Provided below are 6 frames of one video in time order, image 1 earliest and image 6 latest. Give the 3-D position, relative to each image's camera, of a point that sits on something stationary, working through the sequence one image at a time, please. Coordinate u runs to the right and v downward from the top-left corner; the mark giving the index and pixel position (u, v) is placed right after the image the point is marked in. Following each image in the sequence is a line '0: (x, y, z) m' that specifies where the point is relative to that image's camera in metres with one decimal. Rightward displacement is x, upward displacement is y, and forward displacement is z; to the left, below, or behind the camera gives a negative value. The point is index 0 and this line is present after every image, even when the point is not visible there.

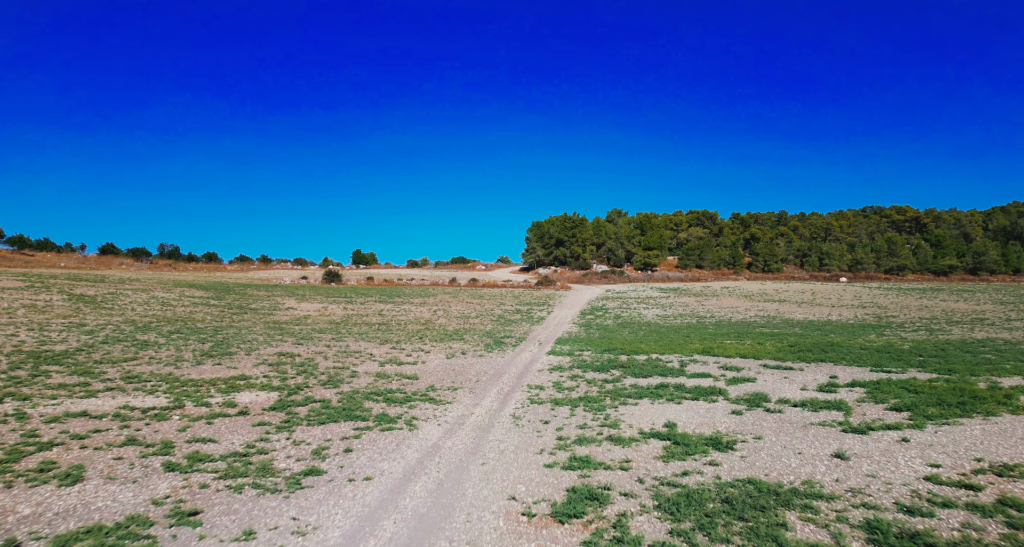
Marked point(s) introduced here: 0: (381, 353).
0: (-4.2, -2.6, +19.6) m
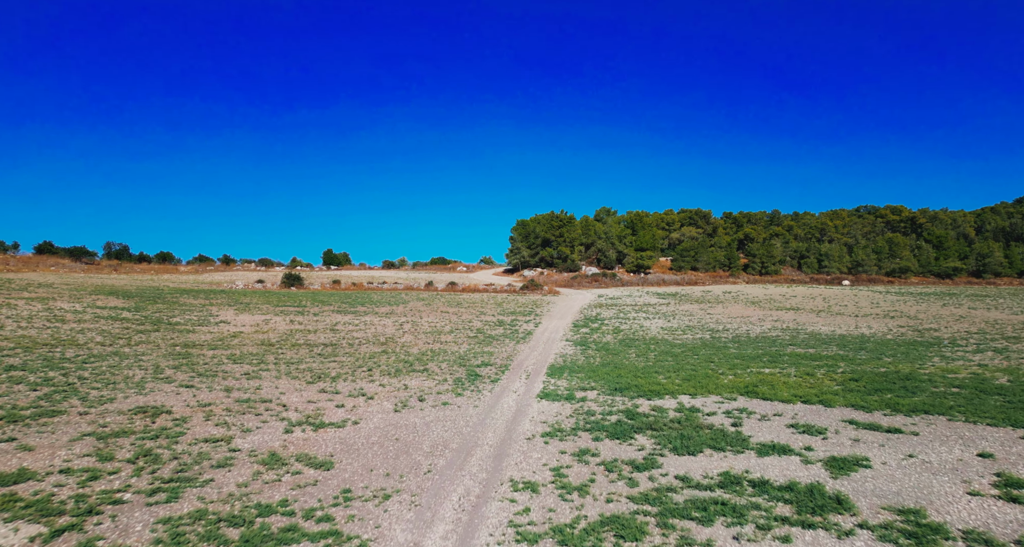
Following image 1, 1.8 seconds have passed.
0: (-4.7, -2.9, +13.6) m
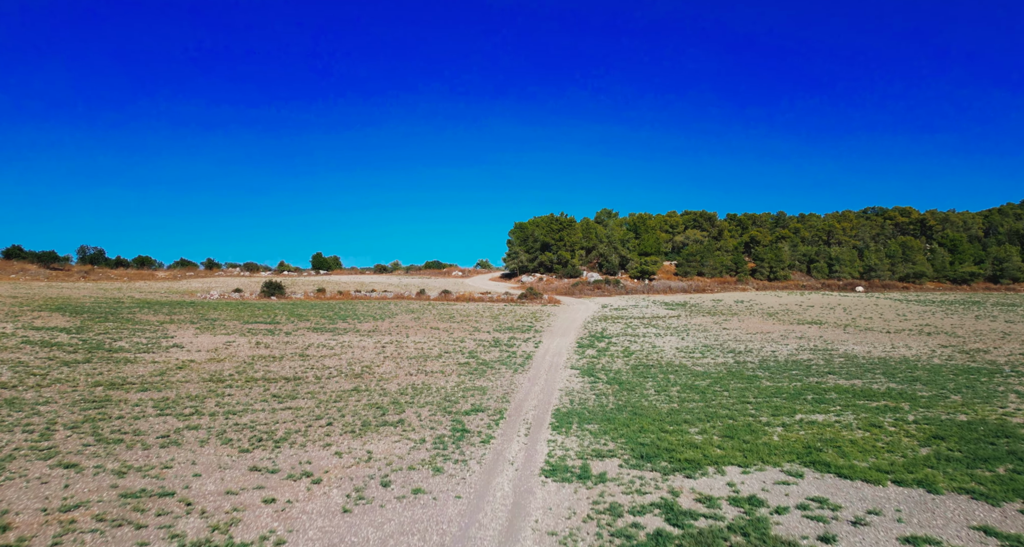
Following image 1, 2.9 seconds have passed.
0: (-4.8, -3.6, +9.9) m
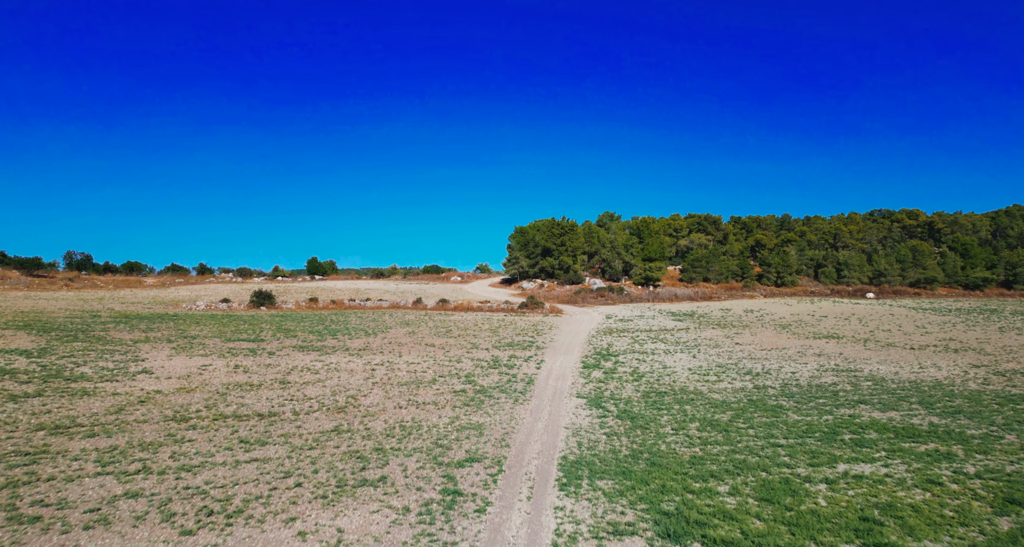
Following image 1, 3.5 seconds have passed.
0: (-4.8, -4.3, +7.7) m
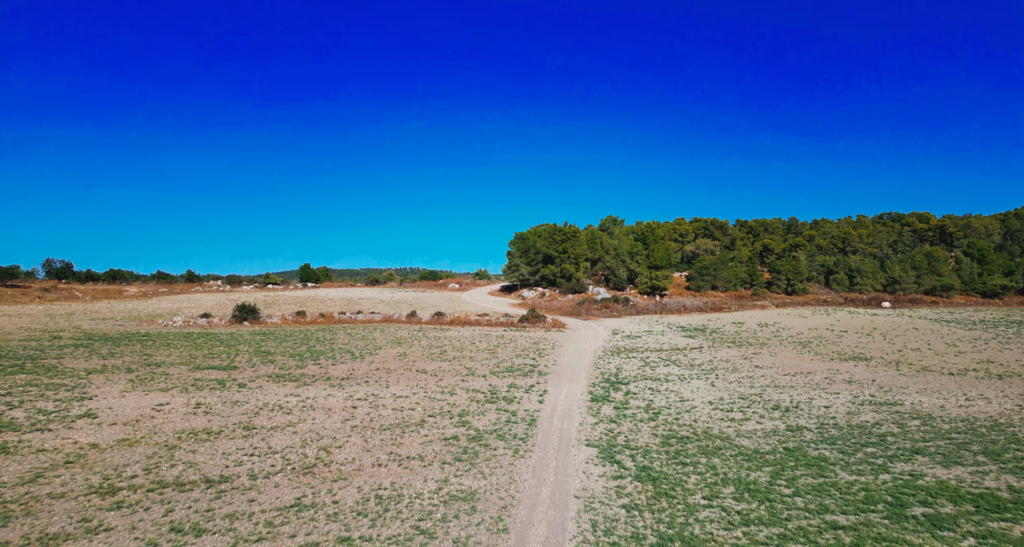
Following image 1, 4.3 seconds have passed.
0: (-4.8, -5.2, +4.6) m
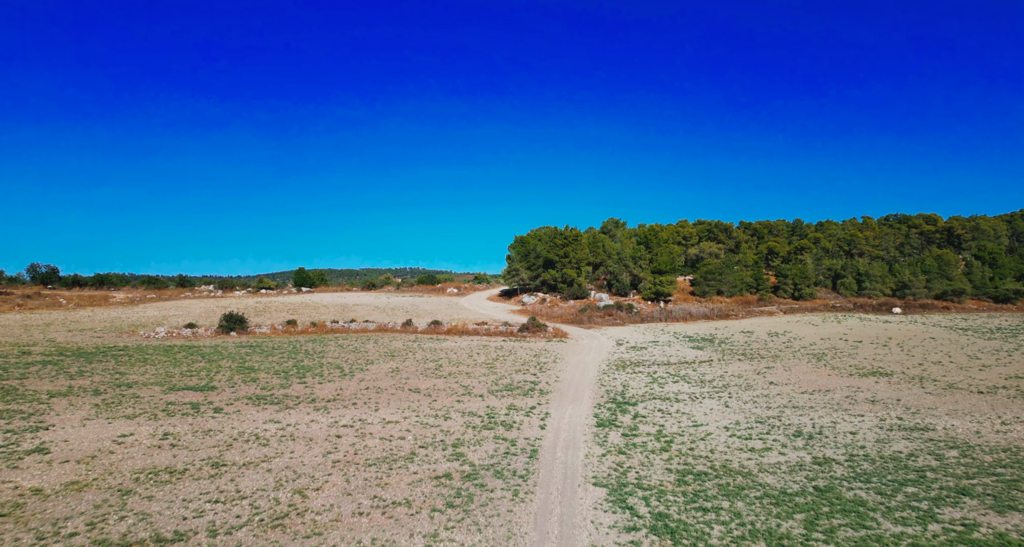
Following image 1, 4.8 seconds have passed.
0: (-4.8, -5.7, +2.6) m
